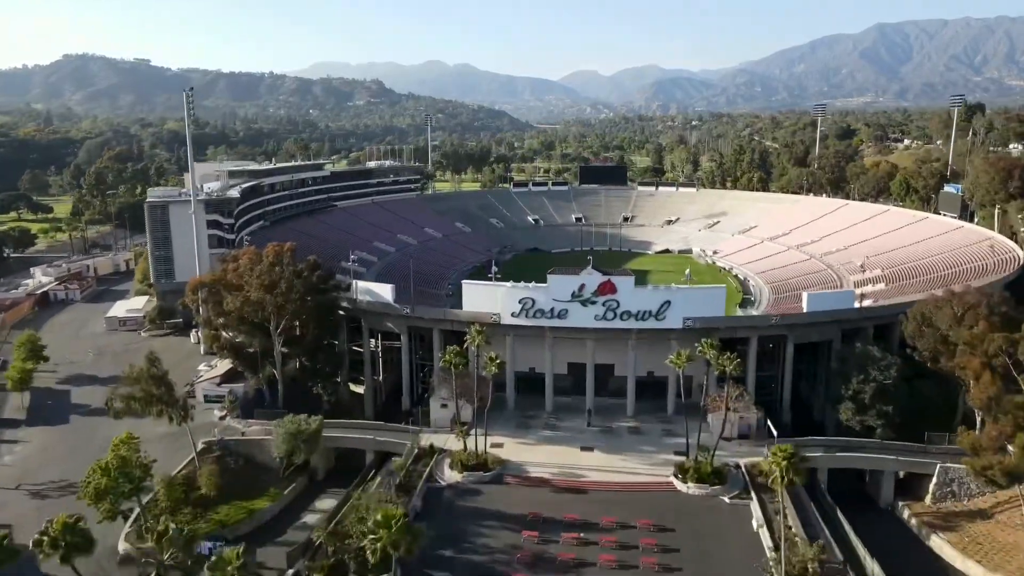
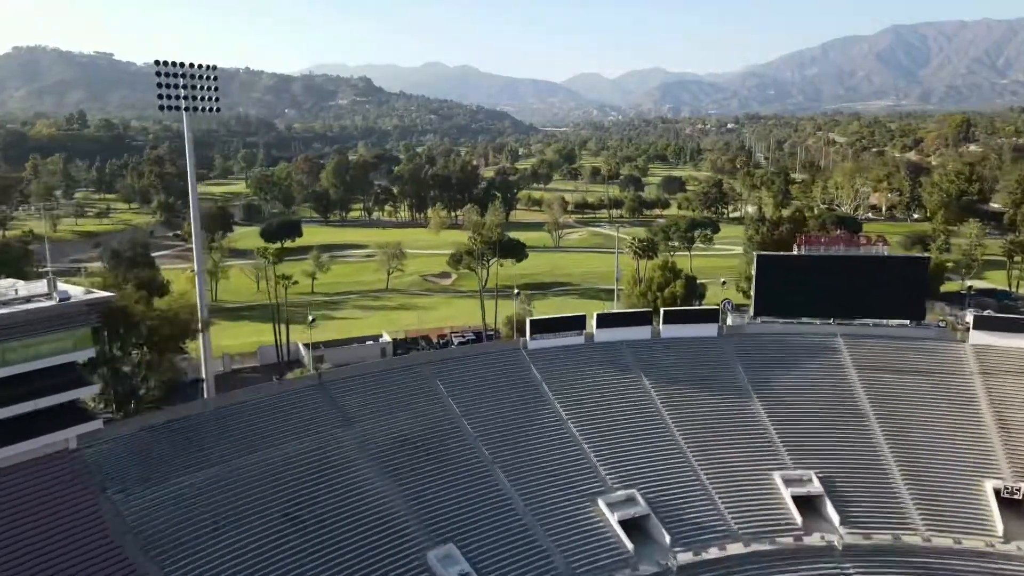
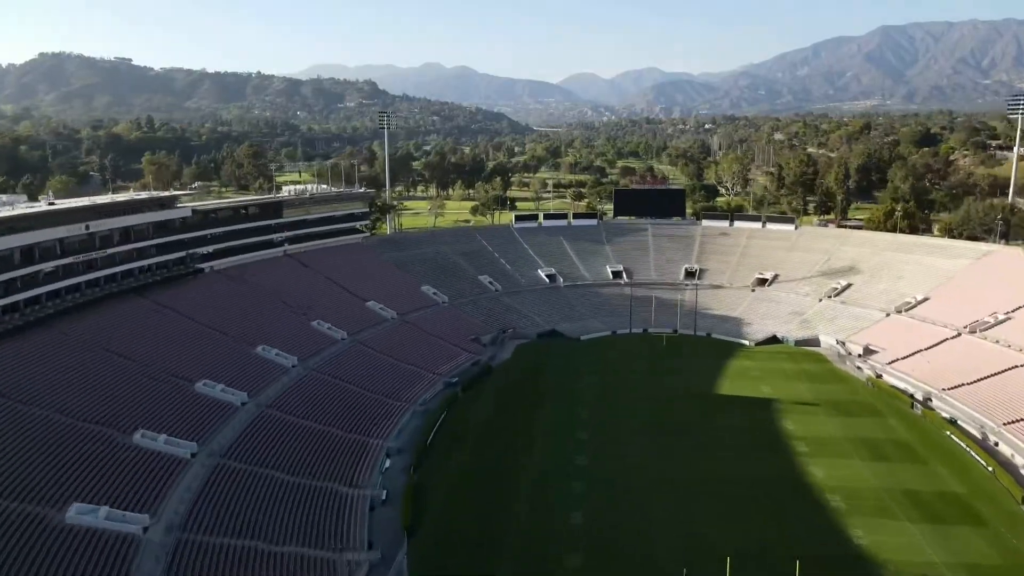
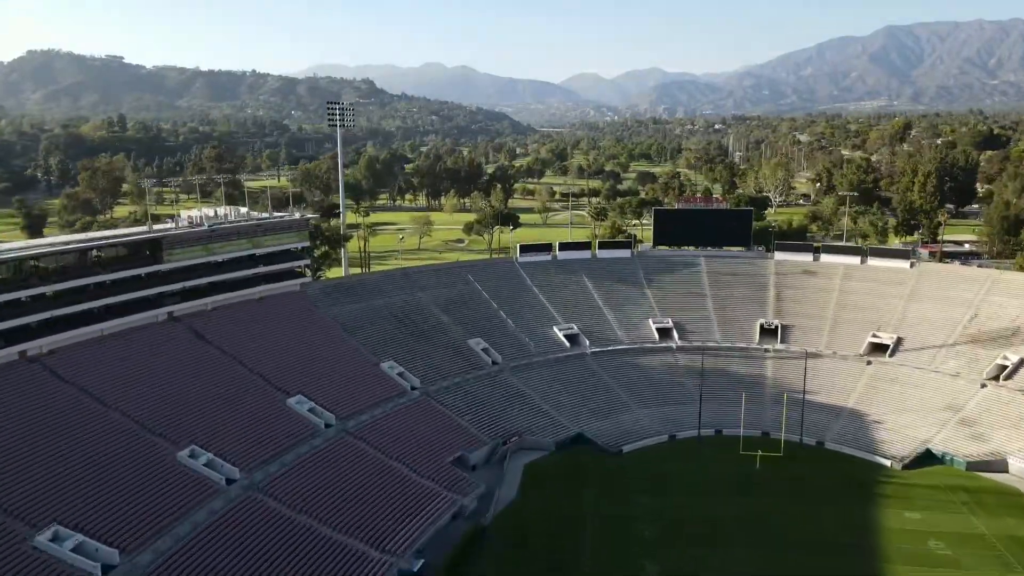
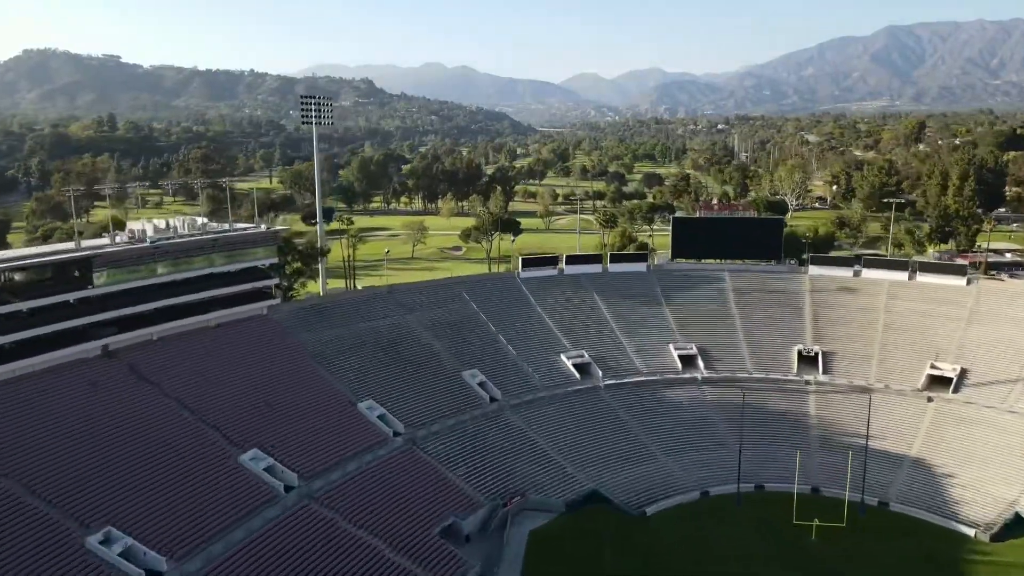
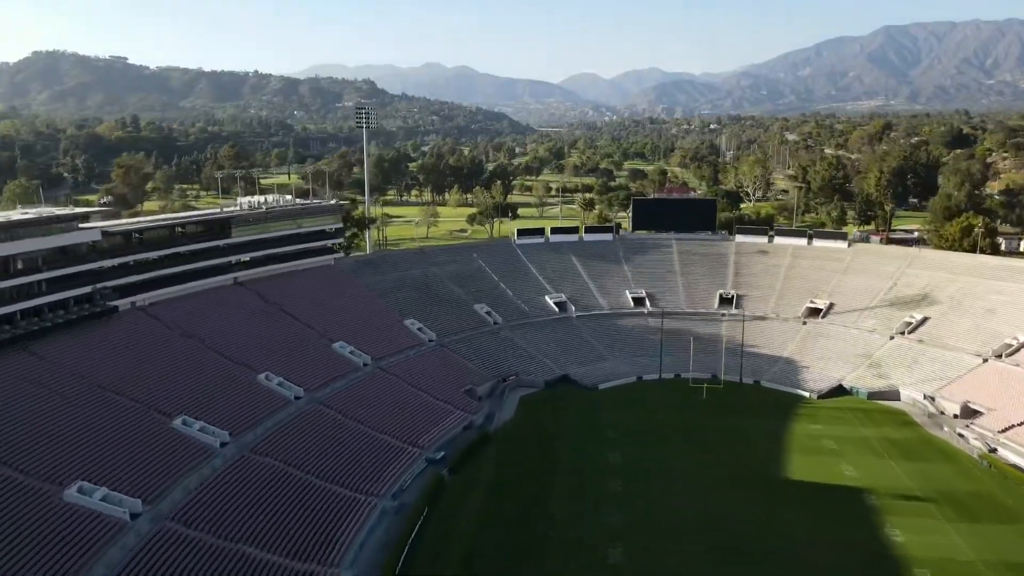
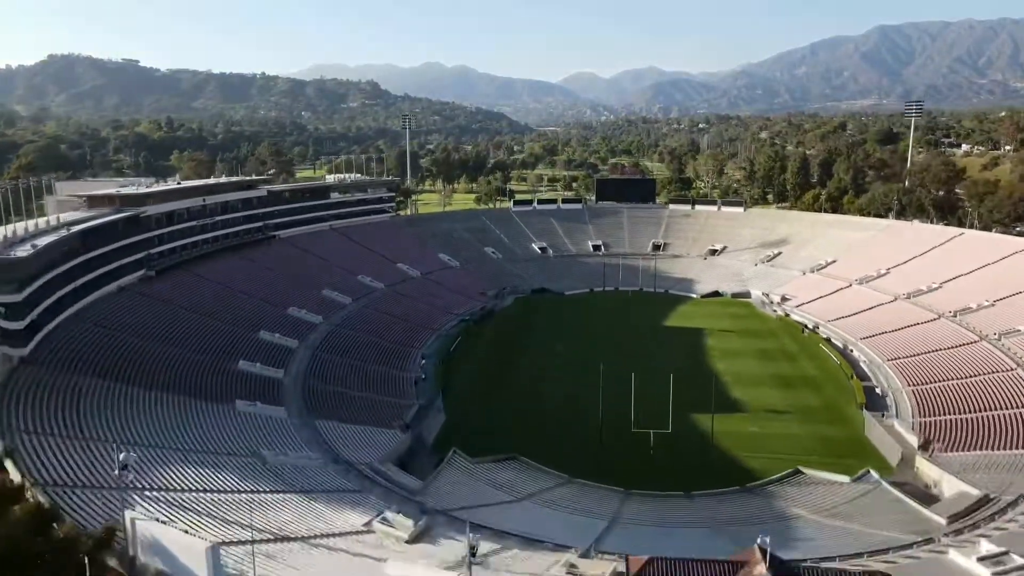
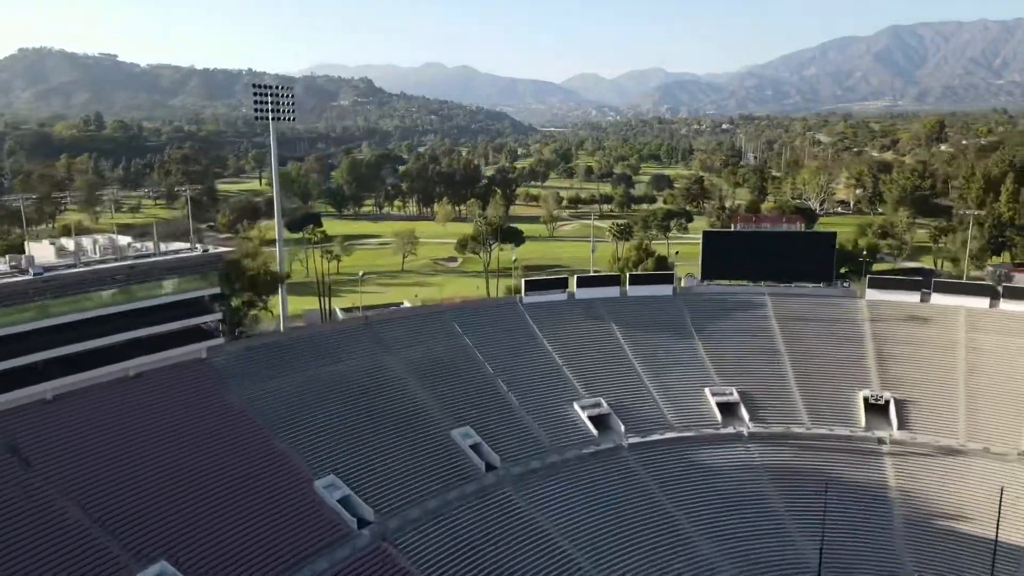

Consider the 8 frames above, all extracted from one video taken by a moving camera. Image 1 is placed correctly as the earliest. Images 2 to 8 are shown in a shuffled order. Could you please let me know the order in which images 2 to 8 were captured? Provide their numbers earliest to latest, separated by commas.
7, 3, 6, 4, 5, 8, 2
